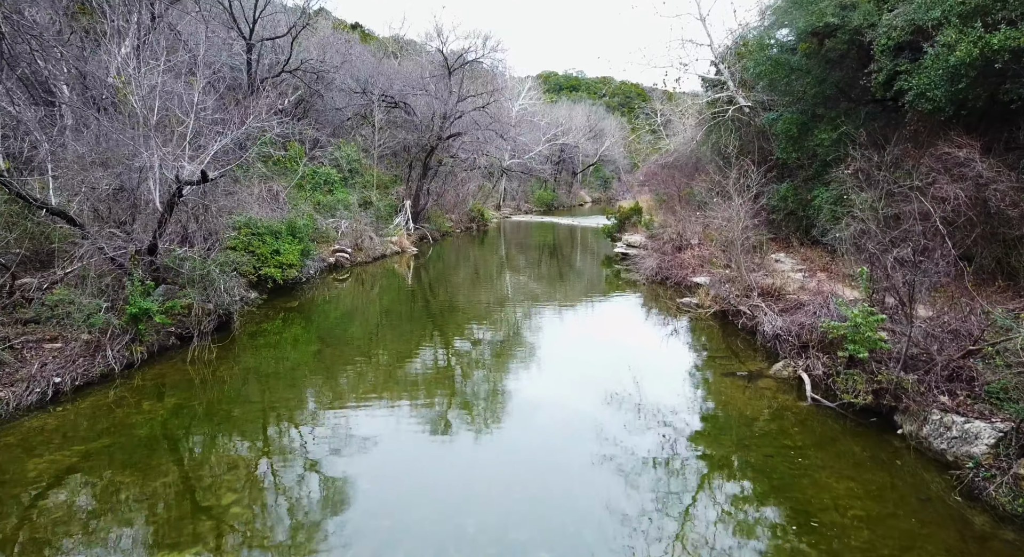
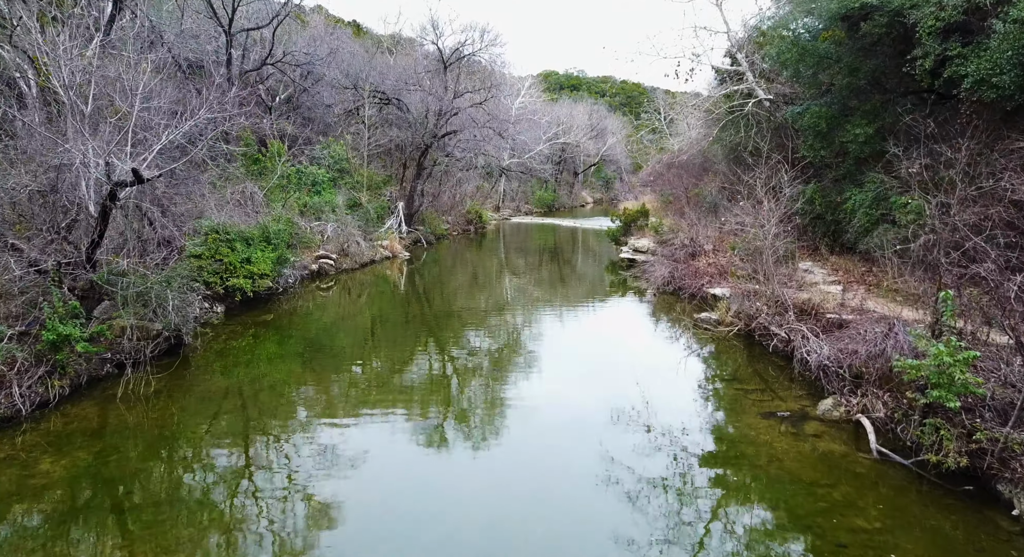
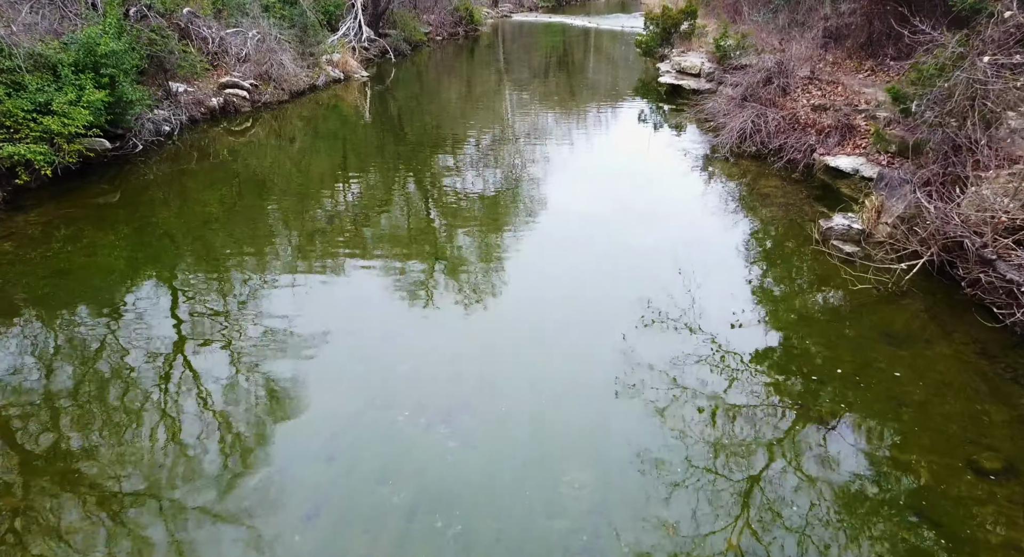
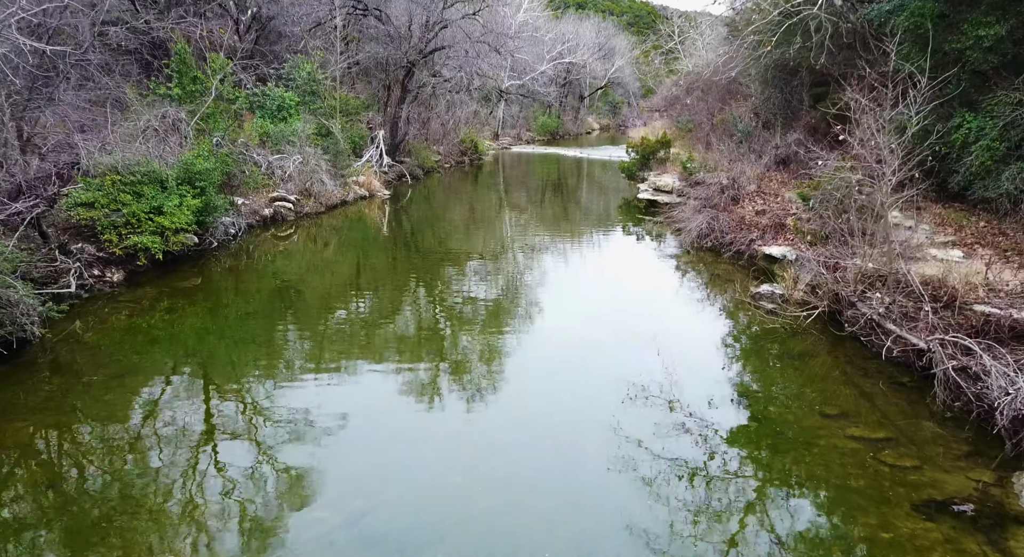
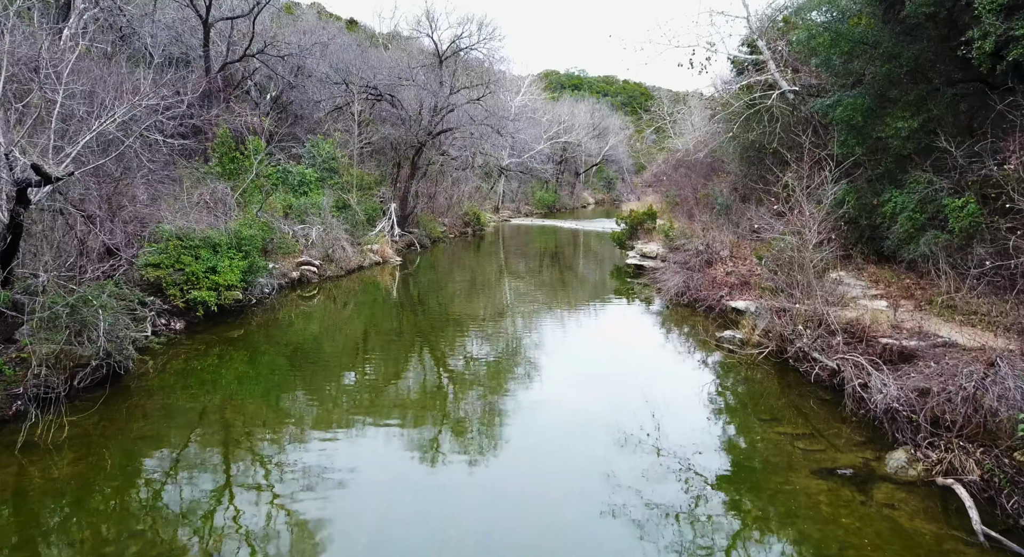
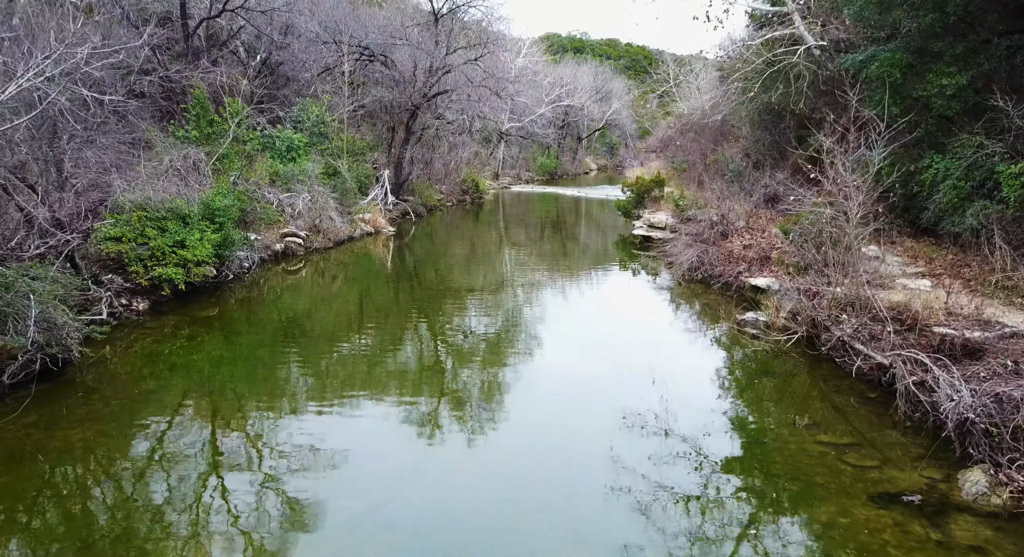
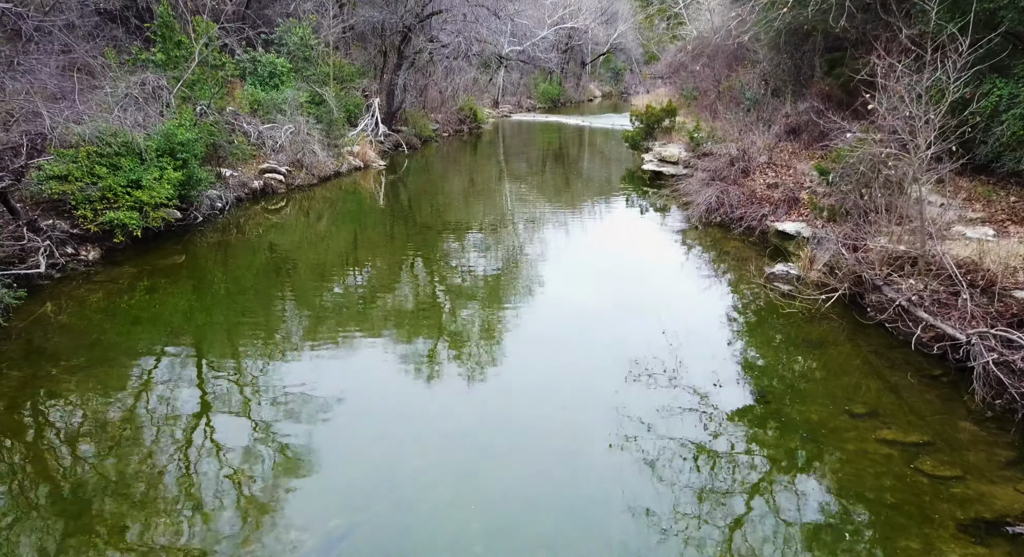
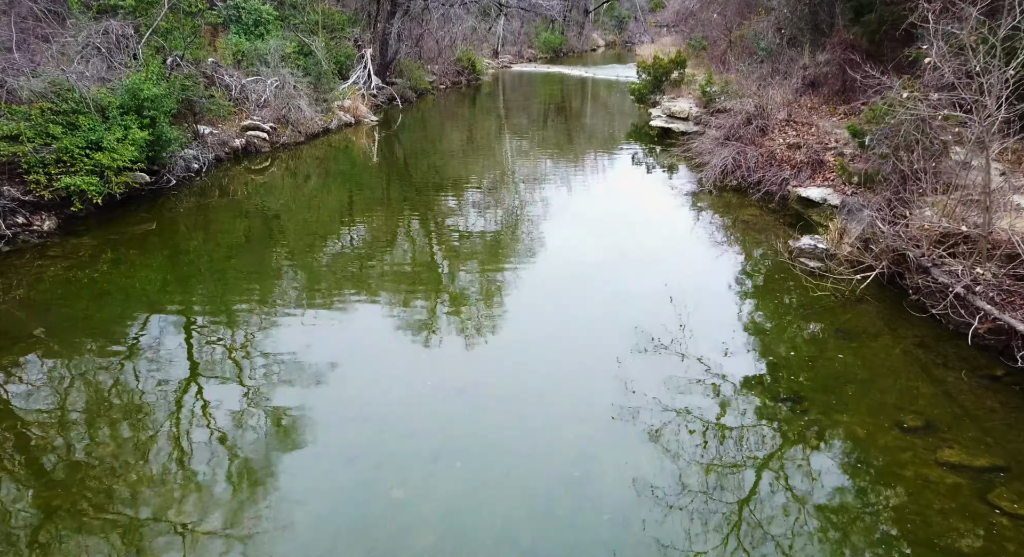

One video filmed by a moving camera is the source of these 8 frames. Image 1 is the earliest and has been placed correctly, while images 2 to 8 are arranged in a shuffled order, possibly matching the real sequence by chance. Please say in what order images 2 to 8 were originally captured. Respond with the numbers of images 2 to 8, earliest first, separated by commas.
2, 5, 6, 4, 7, 8, 3
